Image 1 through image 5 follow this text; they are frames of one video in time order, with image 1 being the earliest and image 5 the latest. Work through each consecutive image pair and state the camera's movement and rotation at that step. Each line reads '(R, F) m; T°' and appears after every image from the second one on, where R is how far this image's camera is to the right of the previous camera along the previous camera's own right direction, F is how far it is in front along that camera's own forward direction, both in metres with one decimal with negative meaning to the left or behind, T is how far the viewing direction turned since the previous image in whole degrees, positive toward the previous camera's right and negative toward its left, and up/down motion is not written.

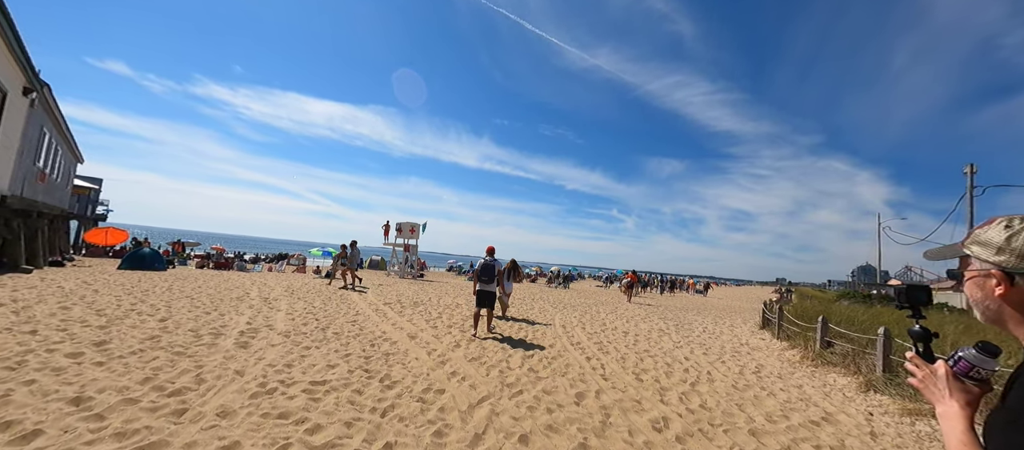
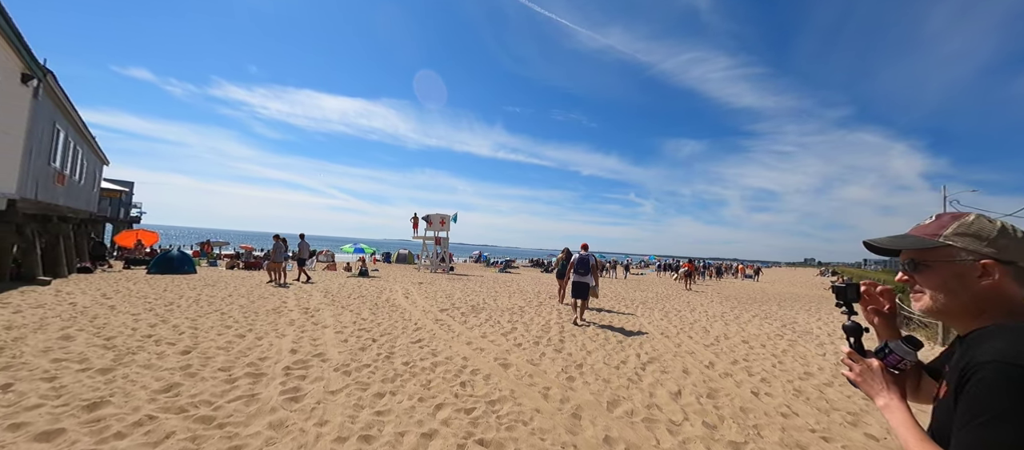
(-1.6, +1.9) m; -3°
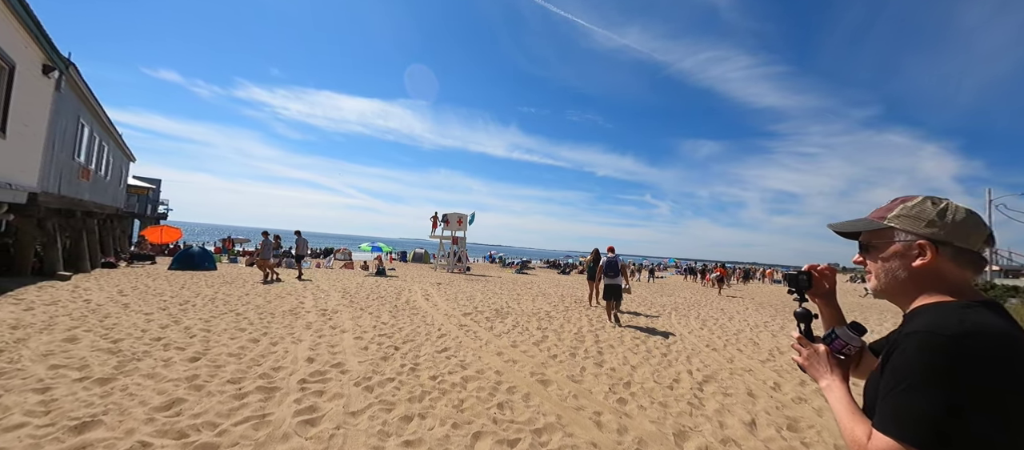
(-0.4, +0.6) m; -2°
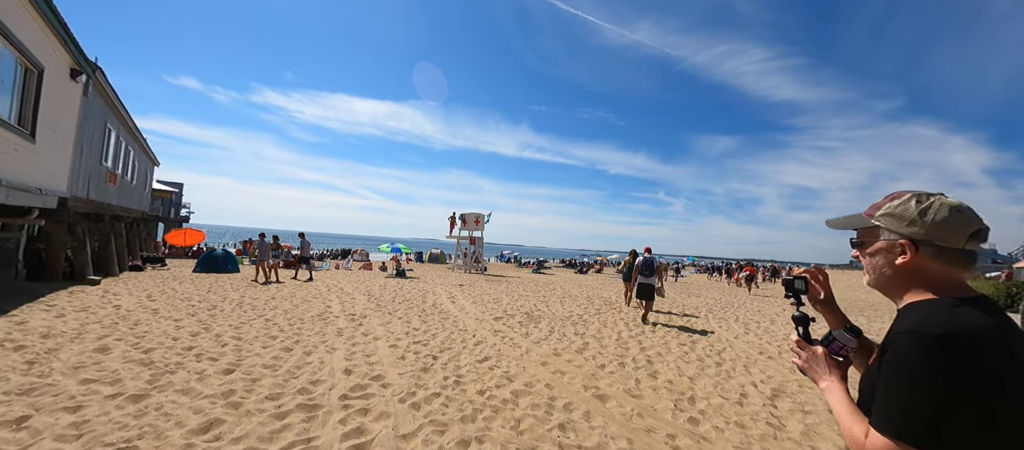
(-0.5, +0.4) m; -2°
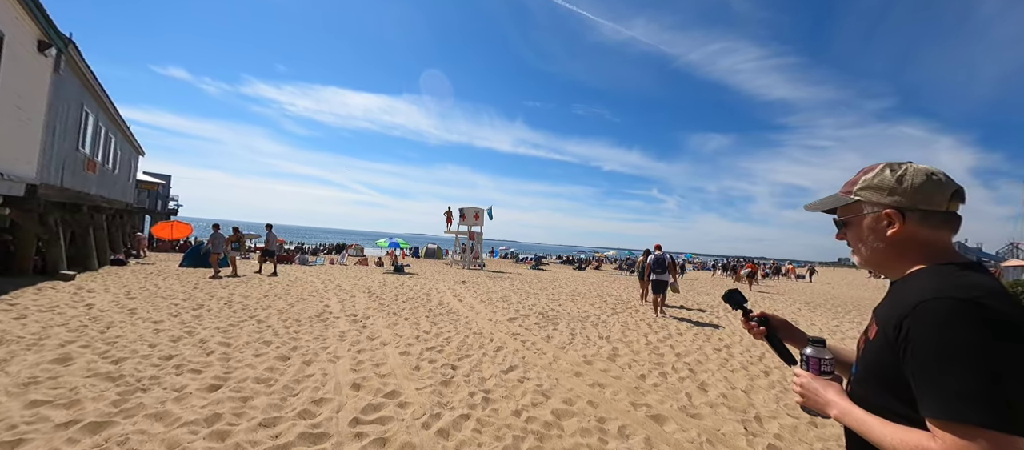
(-0.5, +0.7) m; +1°
